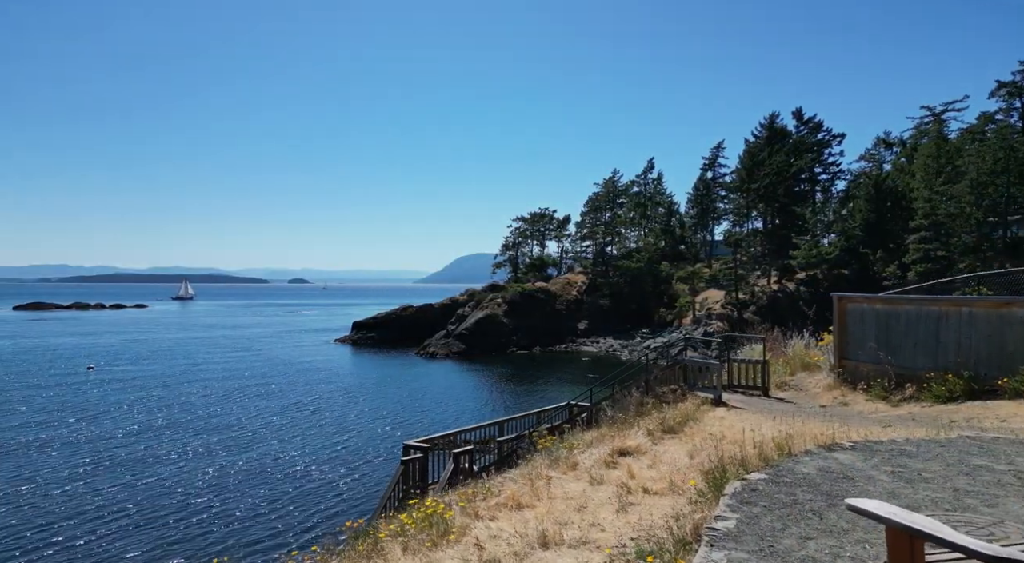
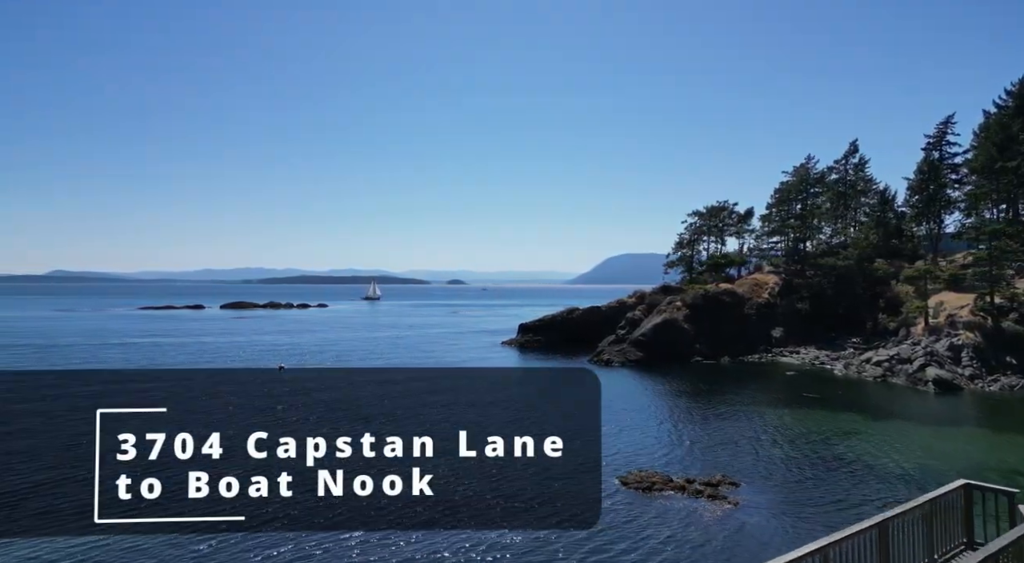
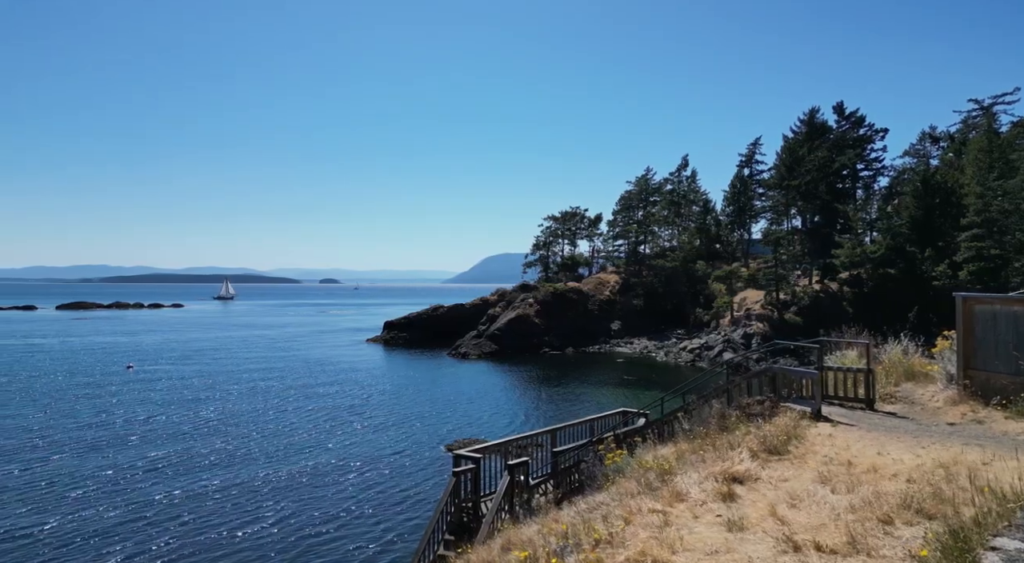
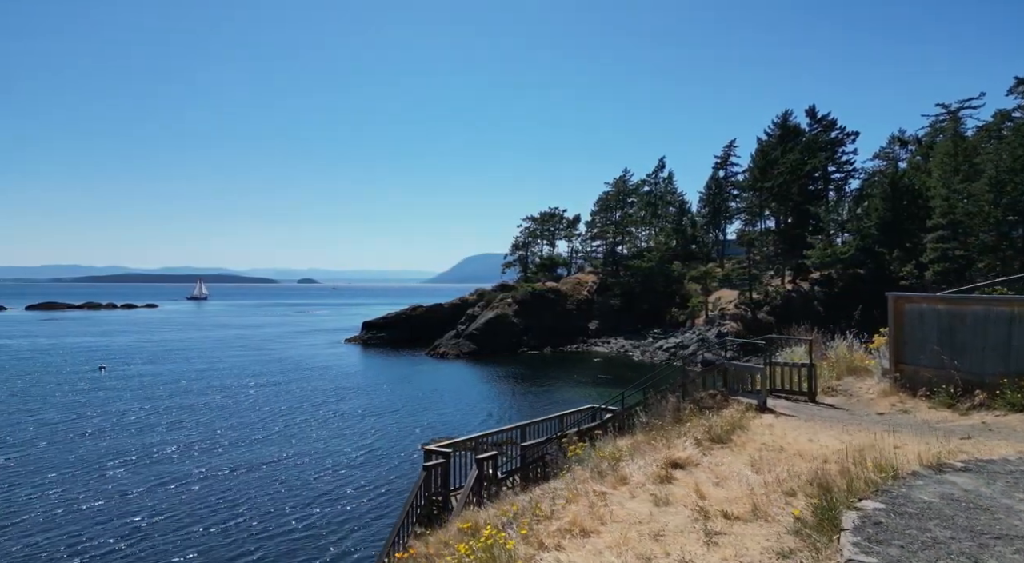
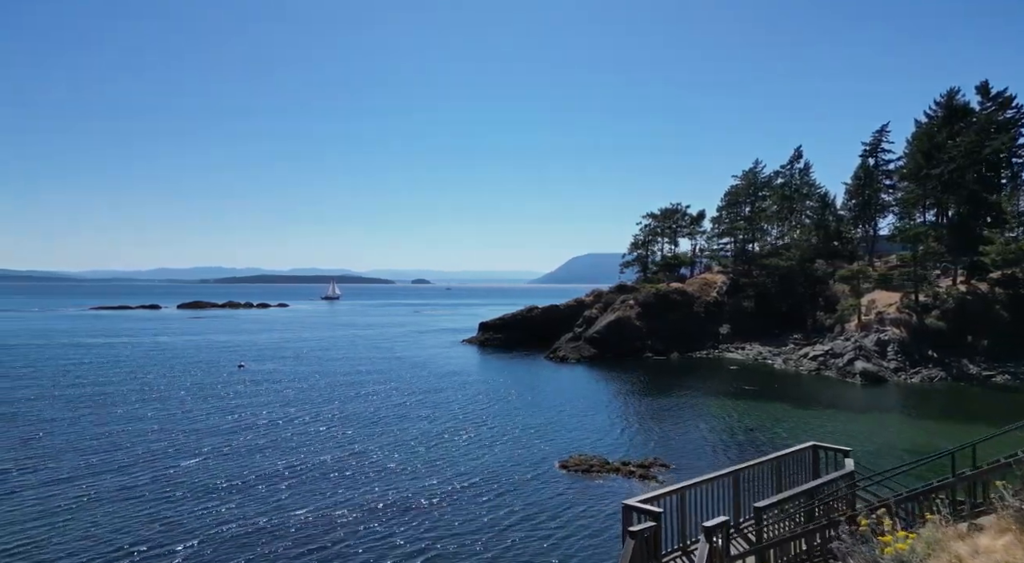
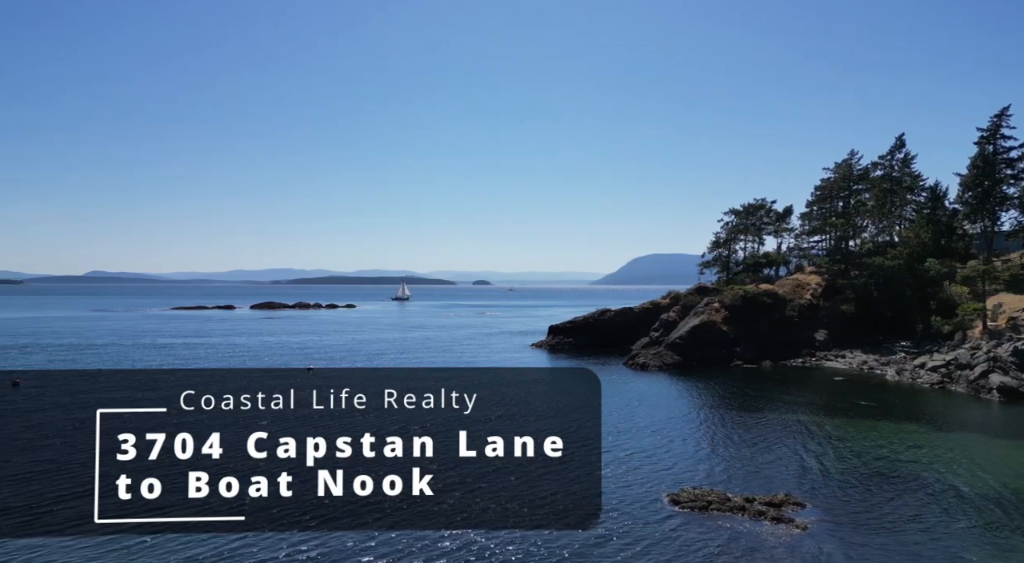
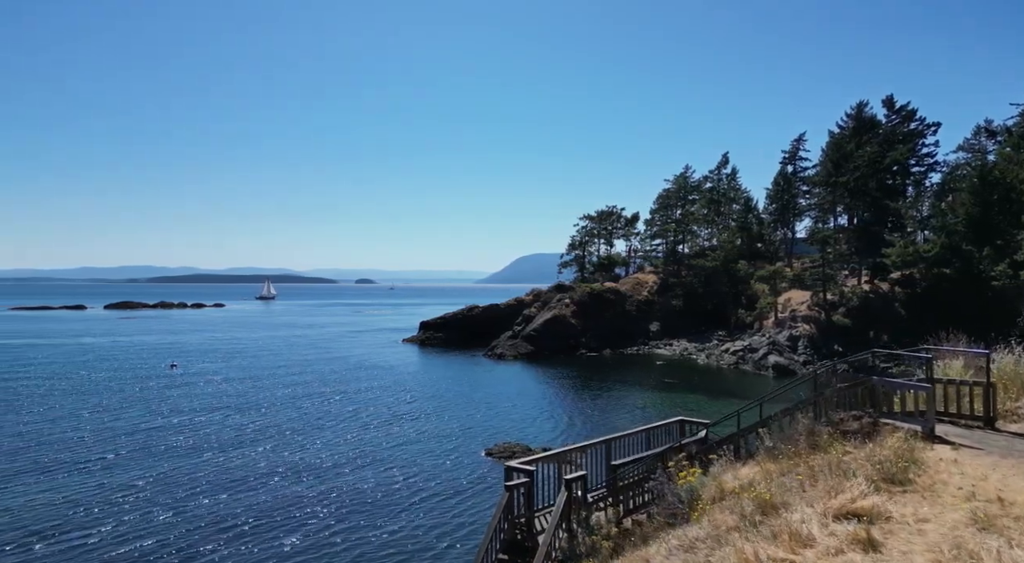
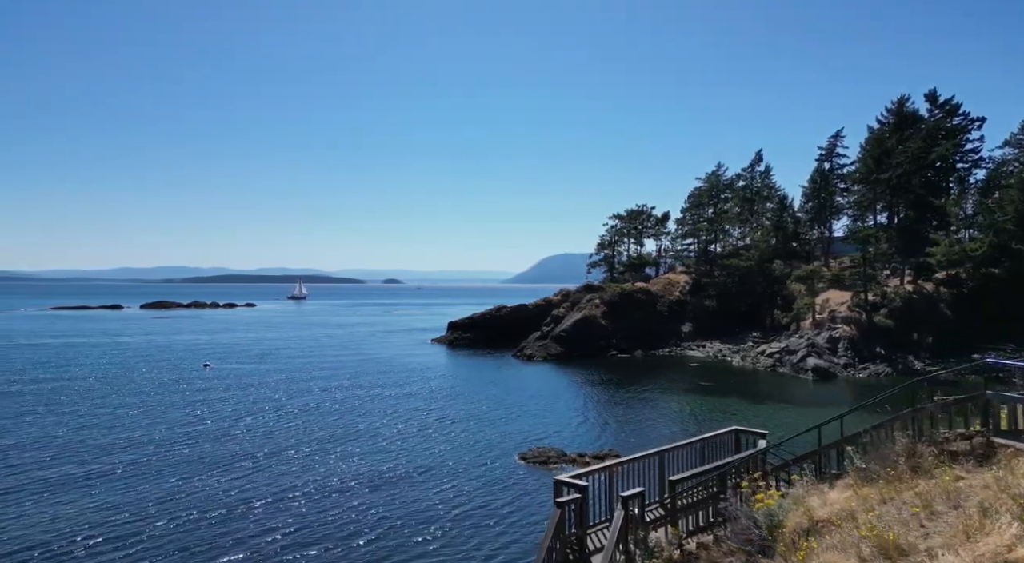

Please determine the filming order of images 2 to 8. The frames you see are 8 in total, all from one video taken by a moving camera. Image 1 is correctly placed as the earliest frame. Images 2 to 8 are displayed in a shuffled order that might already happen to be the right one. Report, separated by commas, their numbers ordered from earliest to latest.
4, 3, 7, 8, 5, 2, 6
